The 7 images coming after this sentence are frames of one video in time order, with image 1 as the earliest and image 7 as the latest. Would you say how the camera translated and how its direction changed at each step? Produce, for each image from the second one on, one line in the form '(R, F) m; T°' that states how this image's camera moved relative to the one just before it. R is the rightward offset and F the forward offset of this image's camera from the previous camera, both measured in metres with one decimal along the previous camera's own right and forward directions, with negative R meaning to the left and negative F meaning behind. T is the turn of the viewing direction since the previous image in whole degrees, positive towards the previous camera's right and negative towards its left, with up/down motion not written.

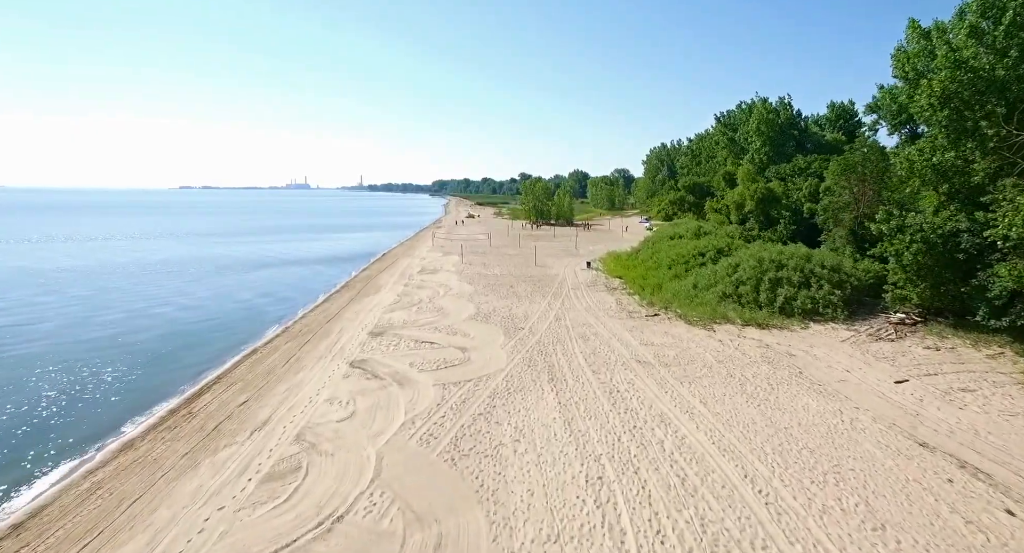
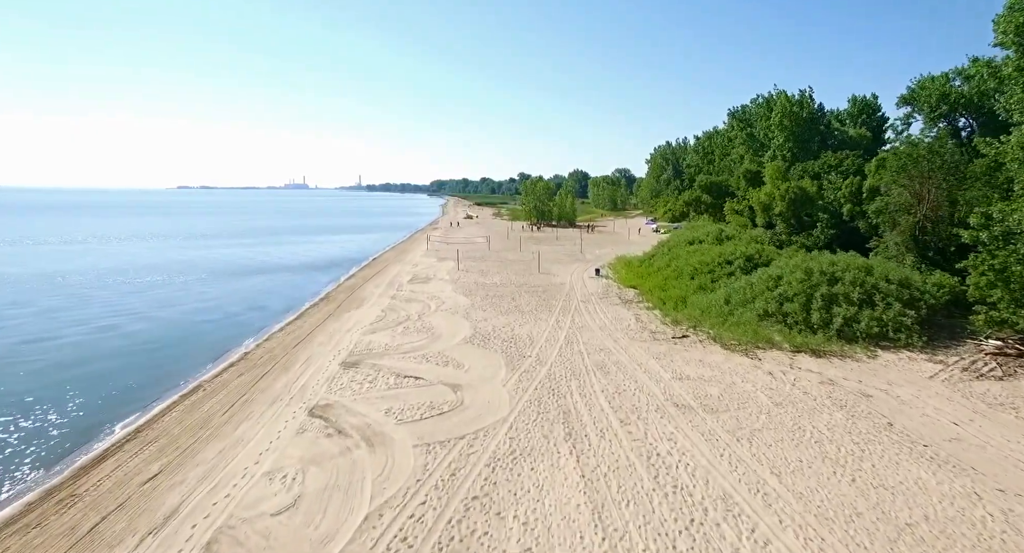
(-0.1, +3.3) m; 0°
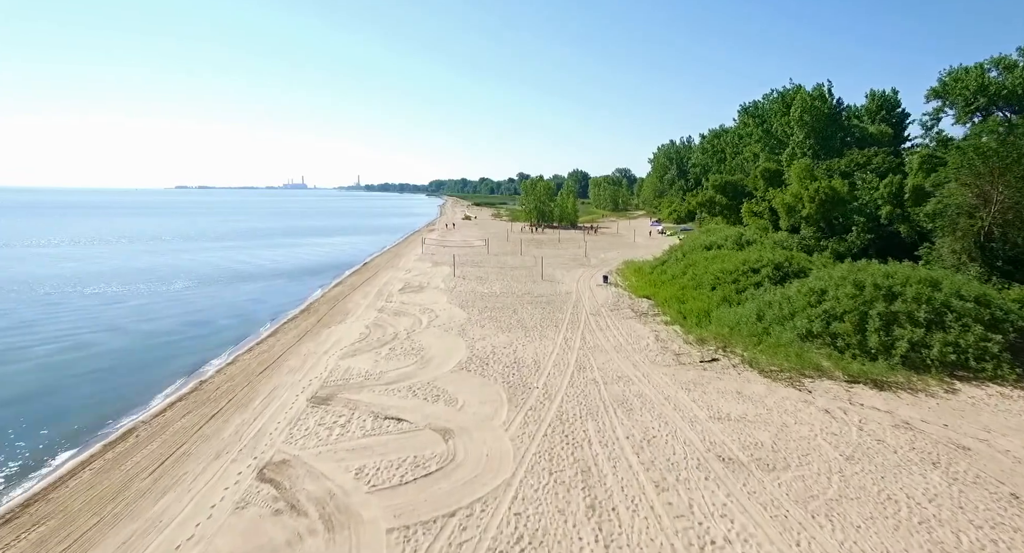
(-0.1, +2.6) m; 0°
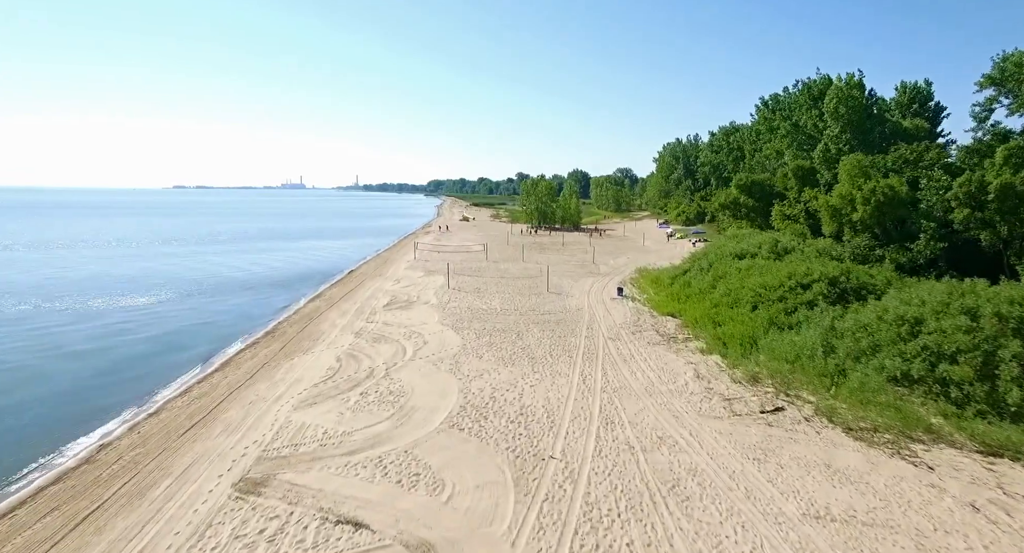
(-0.2, +3.7) m; 0°
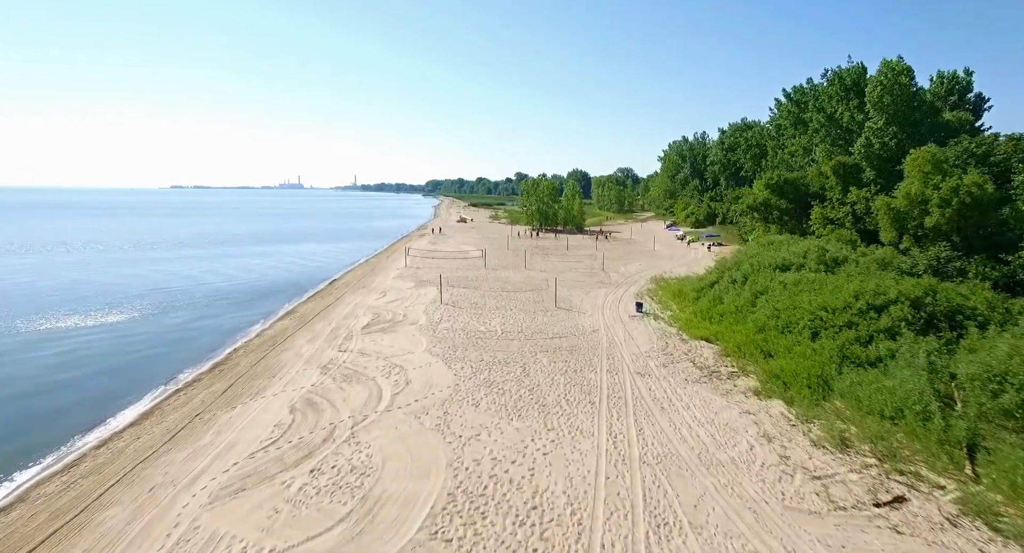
(-0.2, +3.7) m; 0°
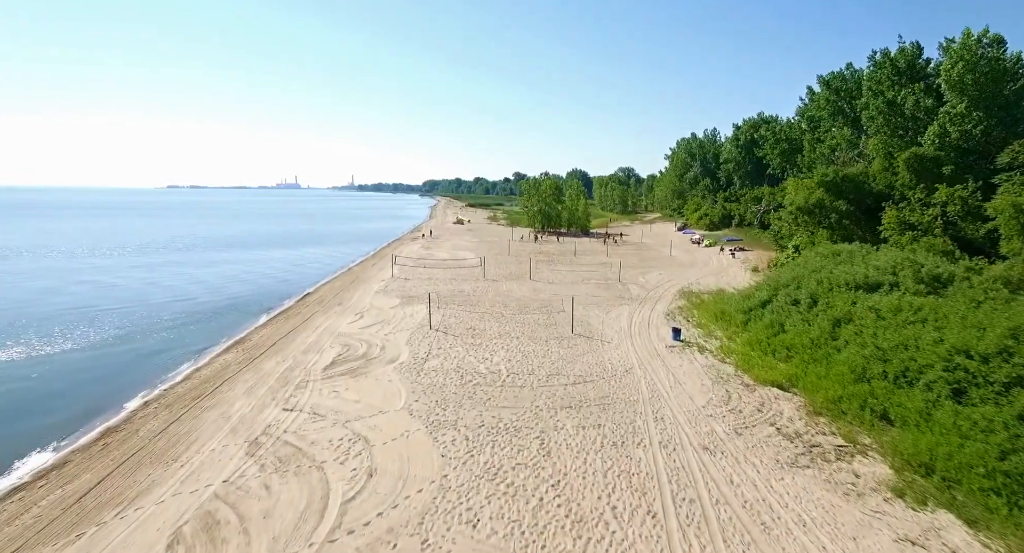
(-0.3, +4.8) m; 0°
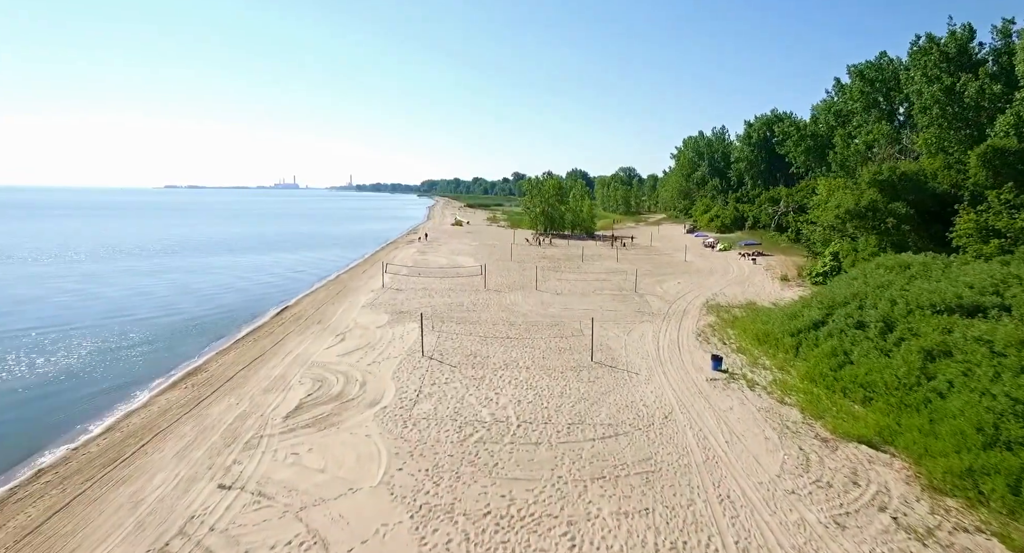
(-0.3, +3.3) m; 0°
